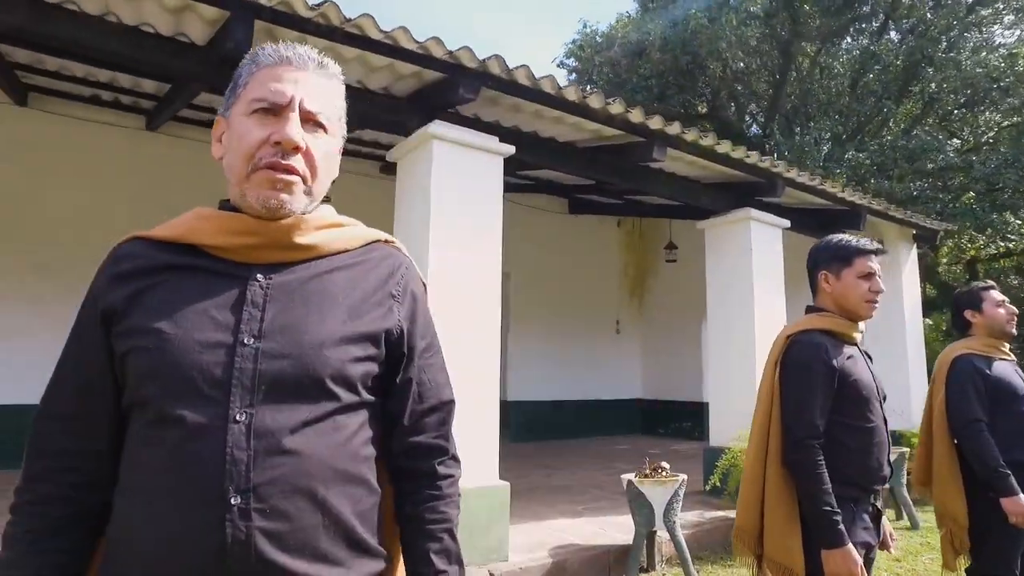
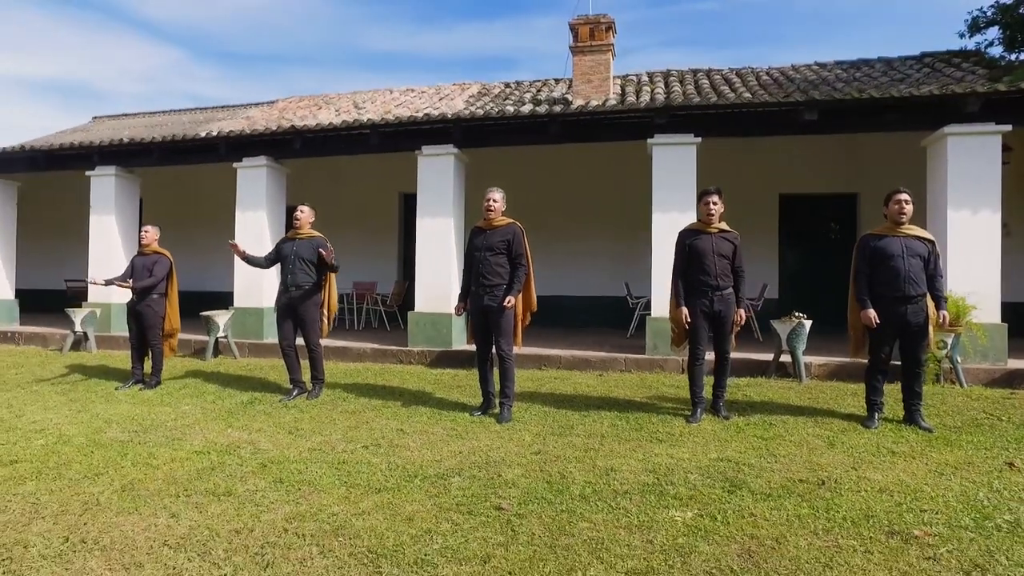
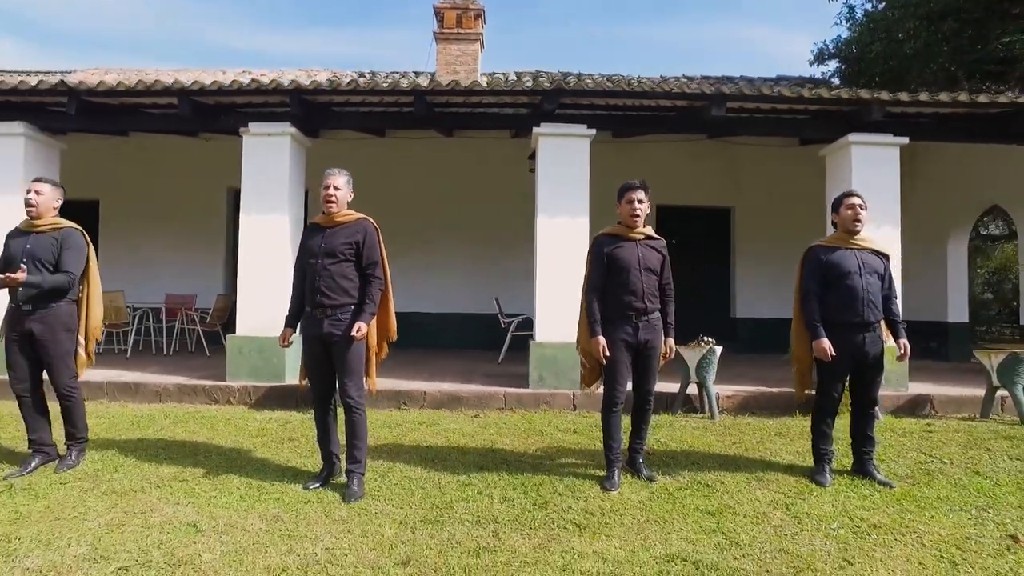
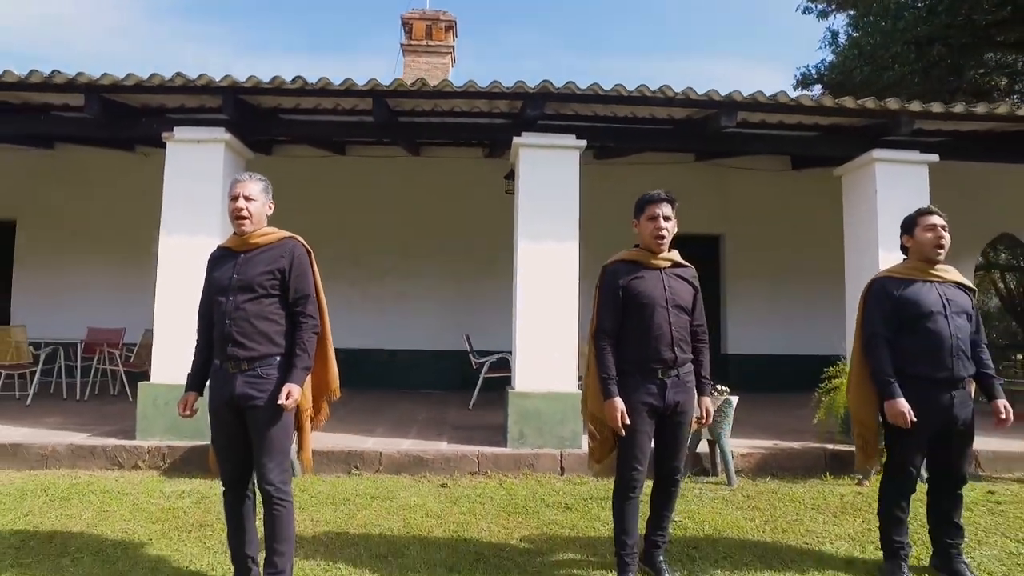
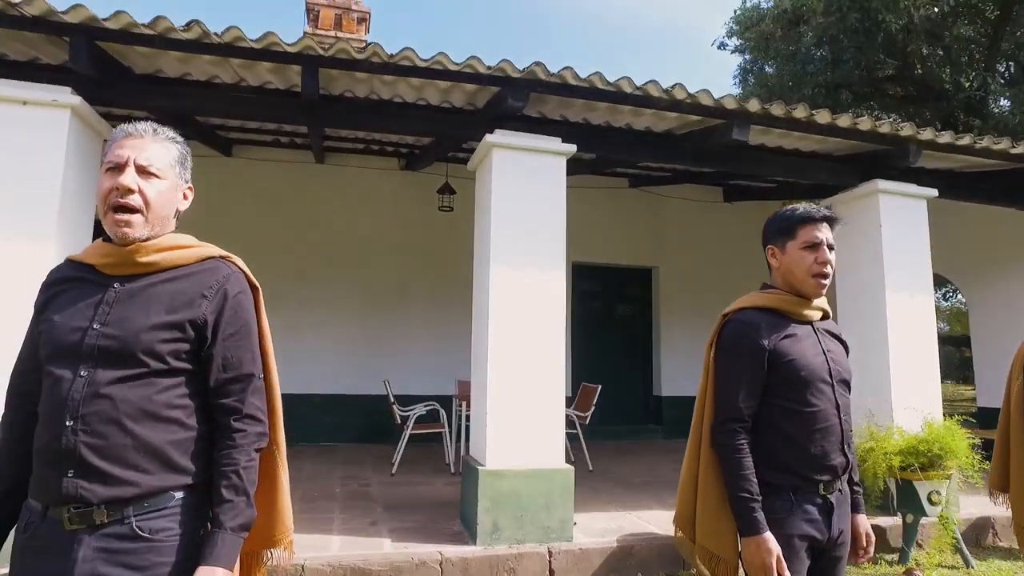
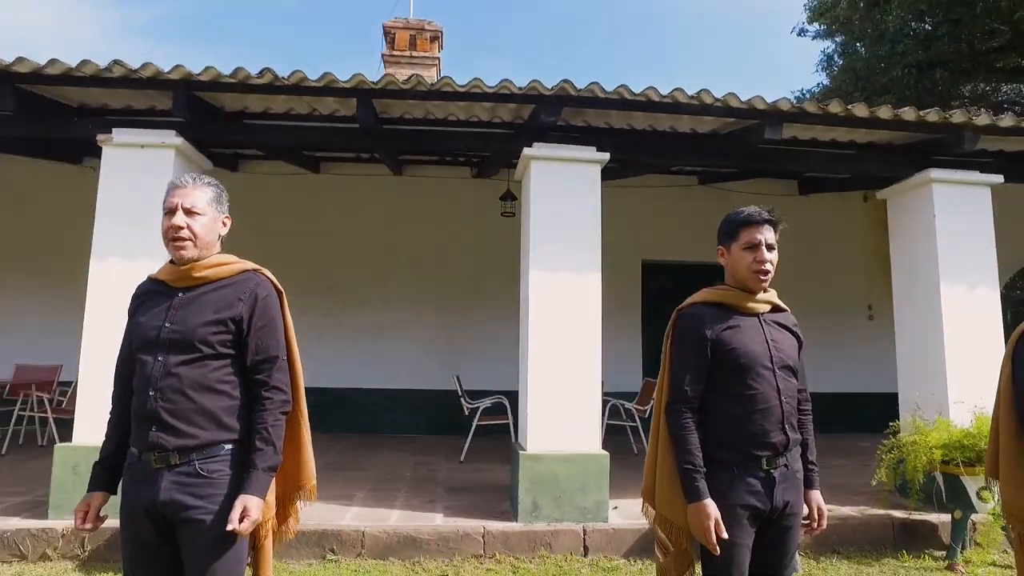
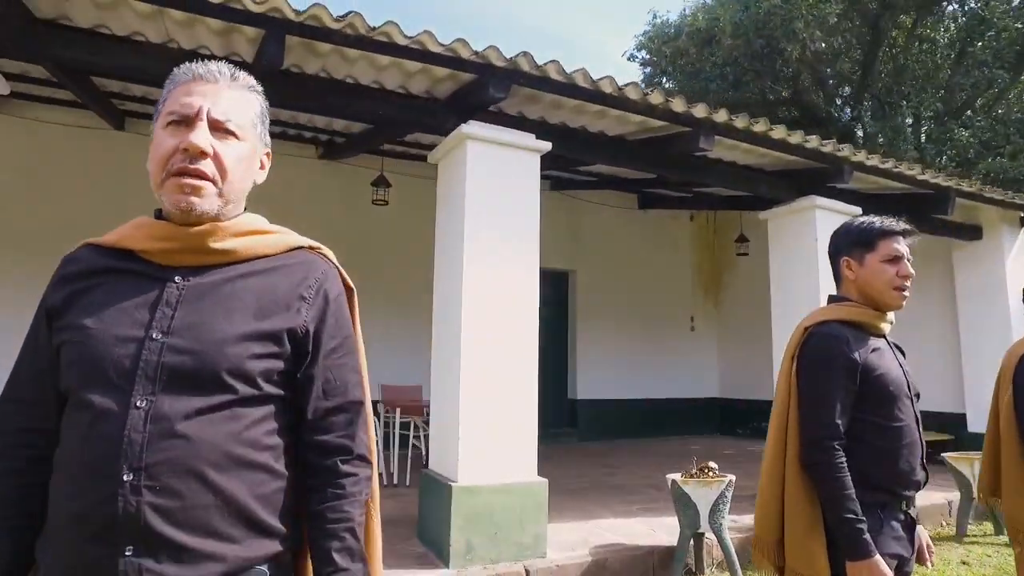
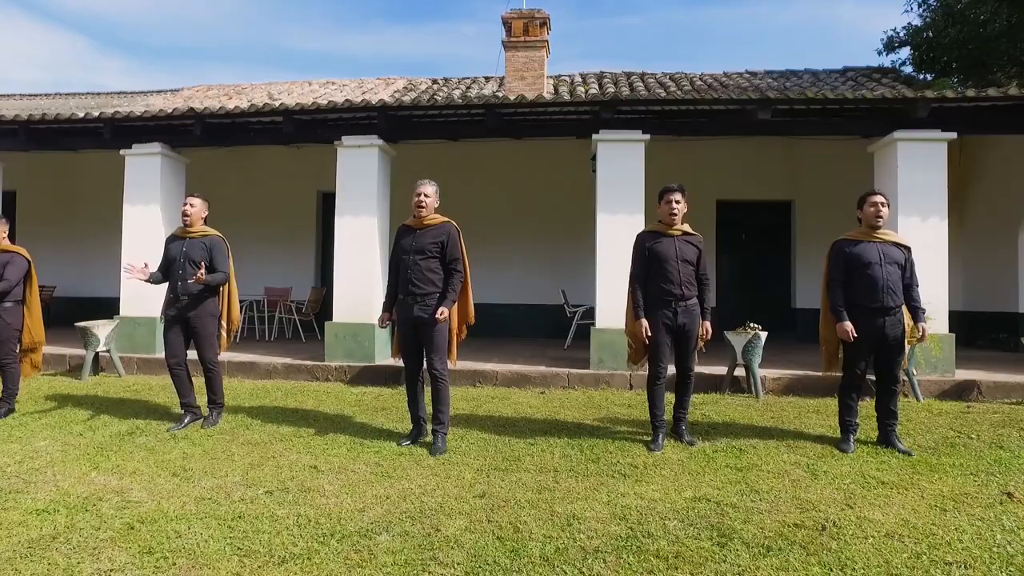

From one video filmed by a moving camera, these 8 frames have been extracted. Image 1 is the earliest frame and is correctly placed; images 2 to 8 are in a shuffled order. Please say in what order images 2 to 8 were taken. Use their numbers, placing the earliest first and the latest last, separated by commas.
7, 5, 6, 4, 3, 8, 2
